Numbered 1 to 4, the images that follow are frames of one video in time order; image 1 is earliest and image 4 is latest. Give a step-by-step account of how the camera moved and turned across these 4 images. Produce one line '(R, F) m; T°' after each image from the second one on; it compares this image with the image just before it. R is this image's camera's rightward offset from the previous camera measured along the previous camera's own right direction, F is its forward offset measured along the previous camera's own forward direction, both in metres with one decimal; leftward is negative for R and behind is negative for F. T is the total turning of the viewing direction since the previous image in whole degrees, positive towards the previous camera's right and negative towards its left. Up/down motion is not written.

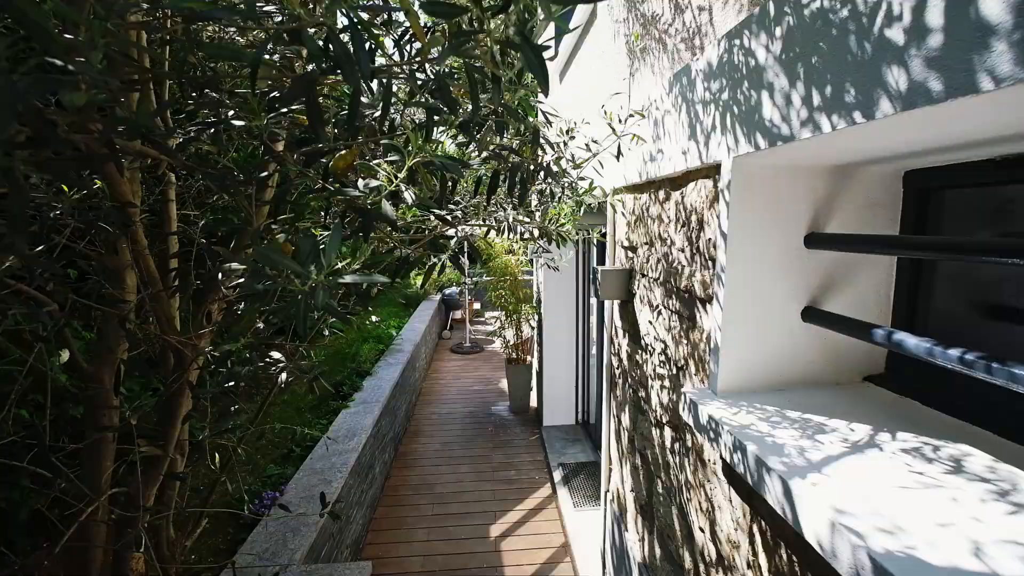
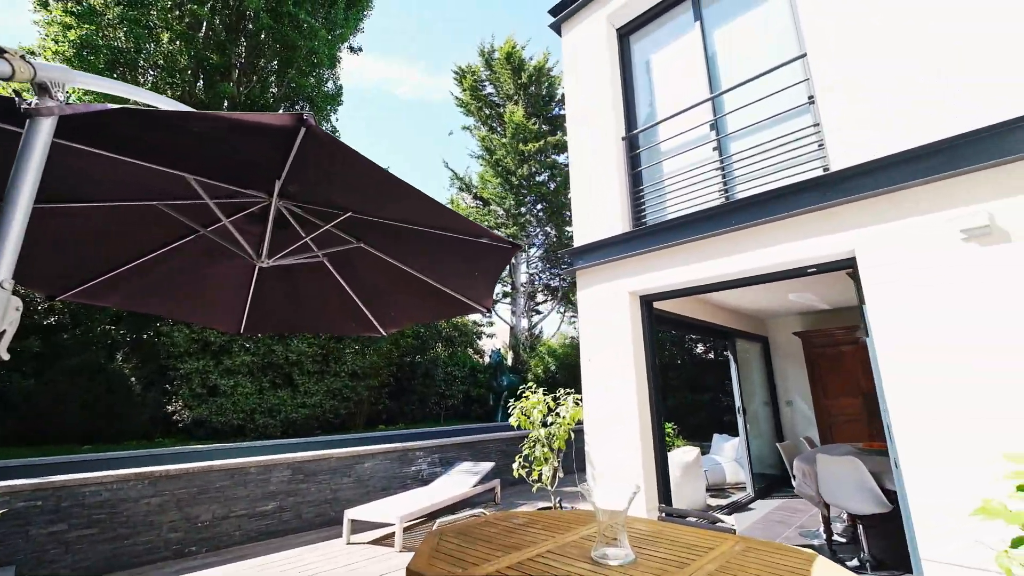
(-0.6, +6.8) m; +44°
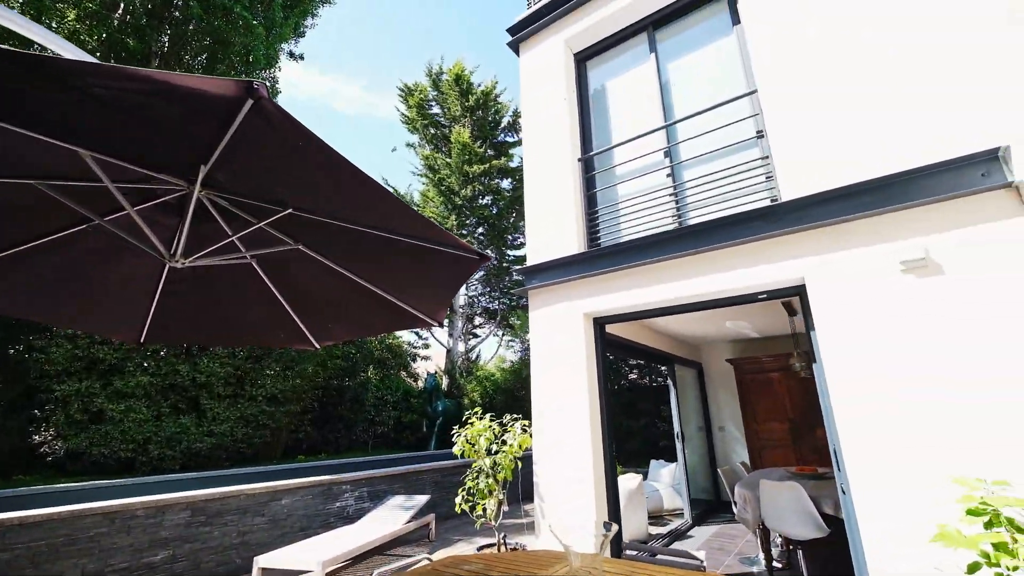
(-0.1, +0.2) m; +8°
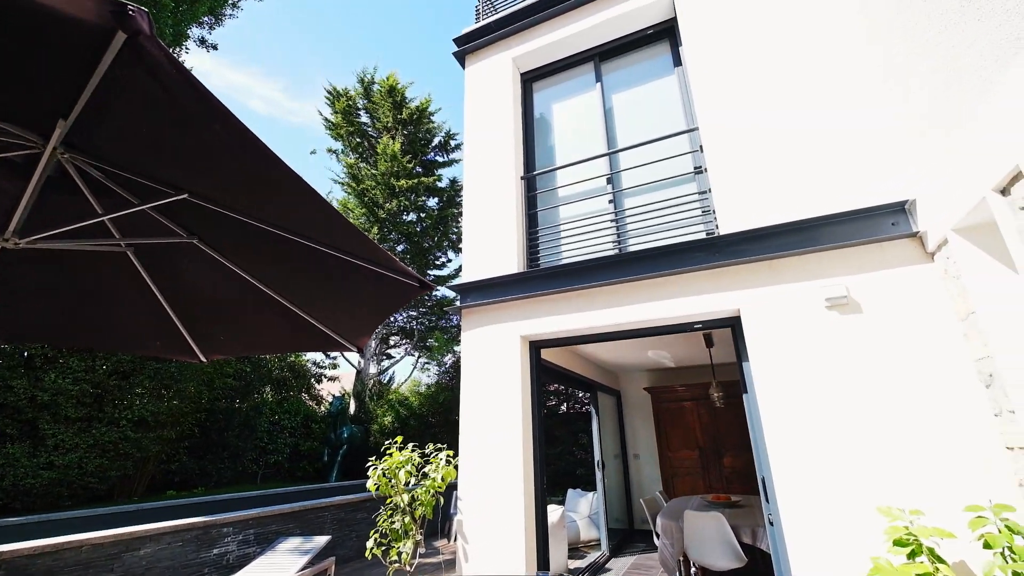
(-0.1, +0.3) m; +11°
